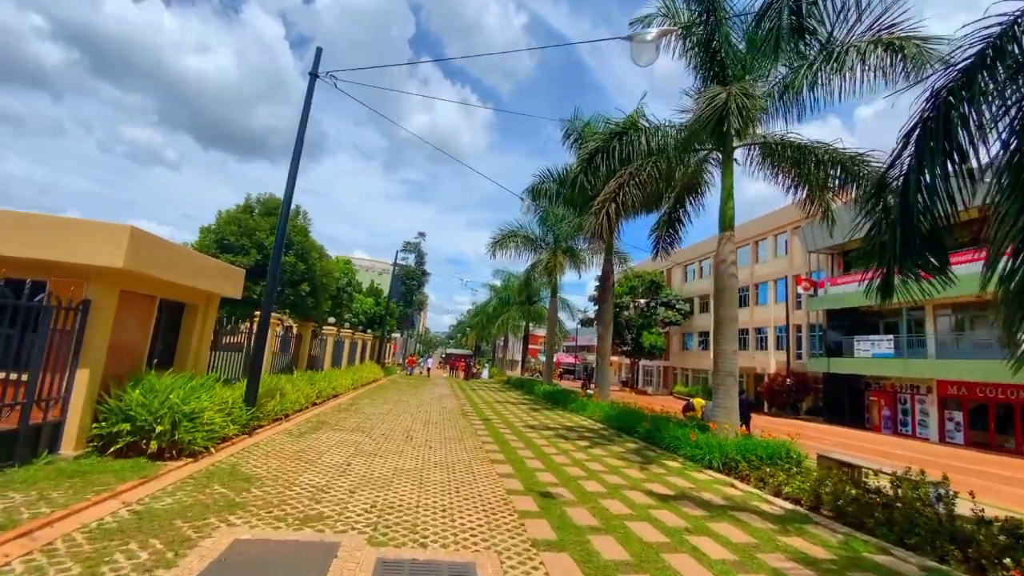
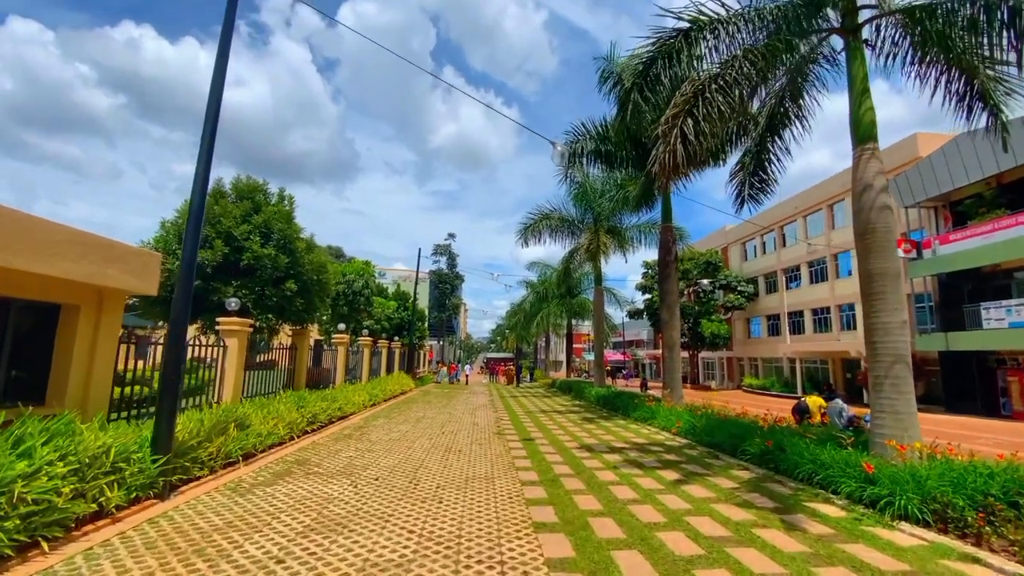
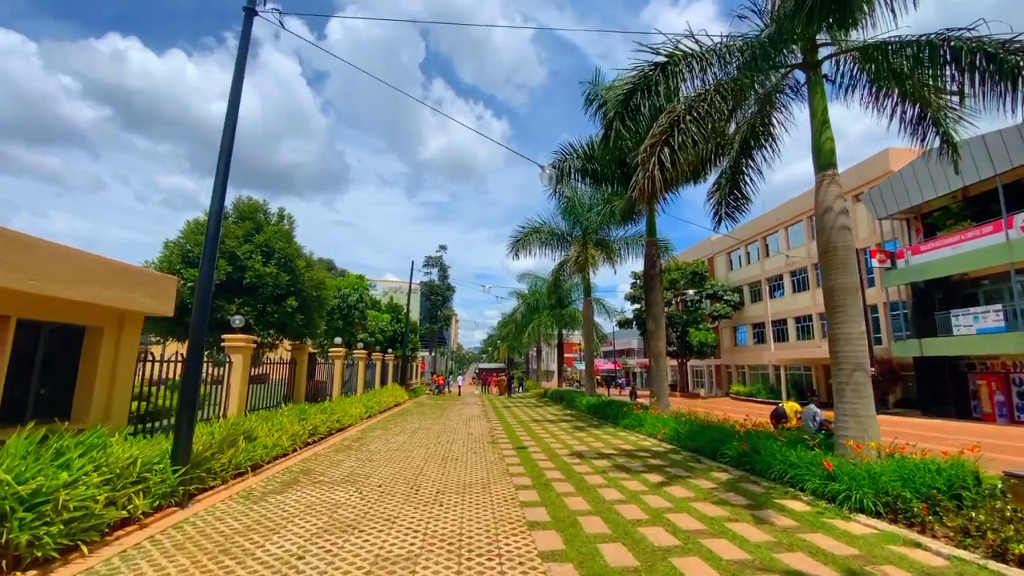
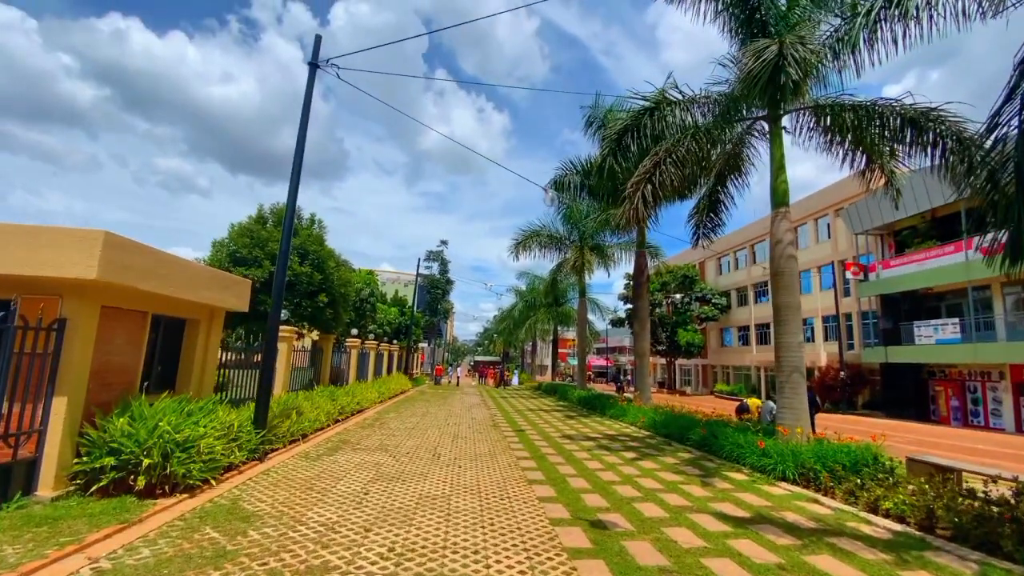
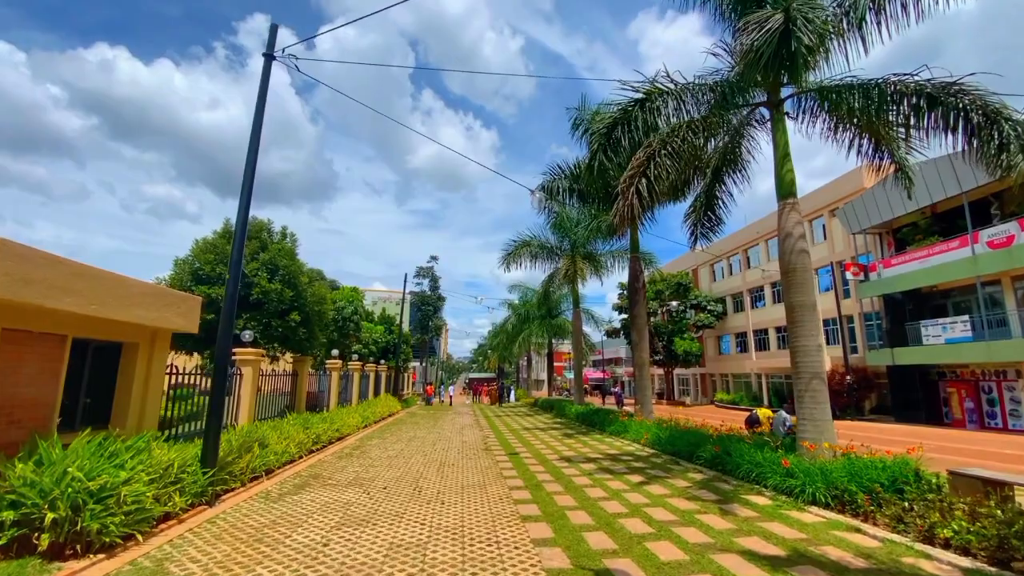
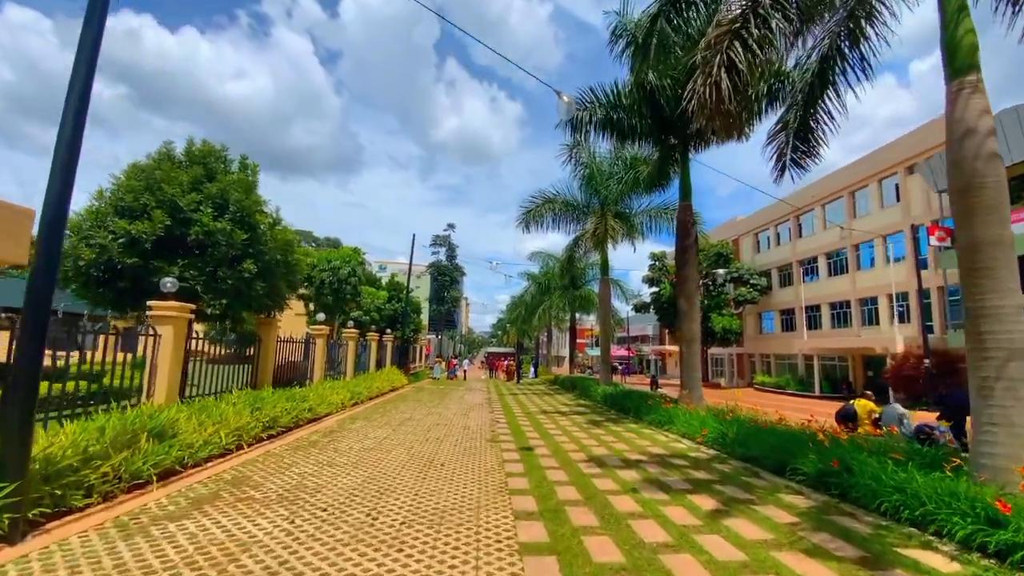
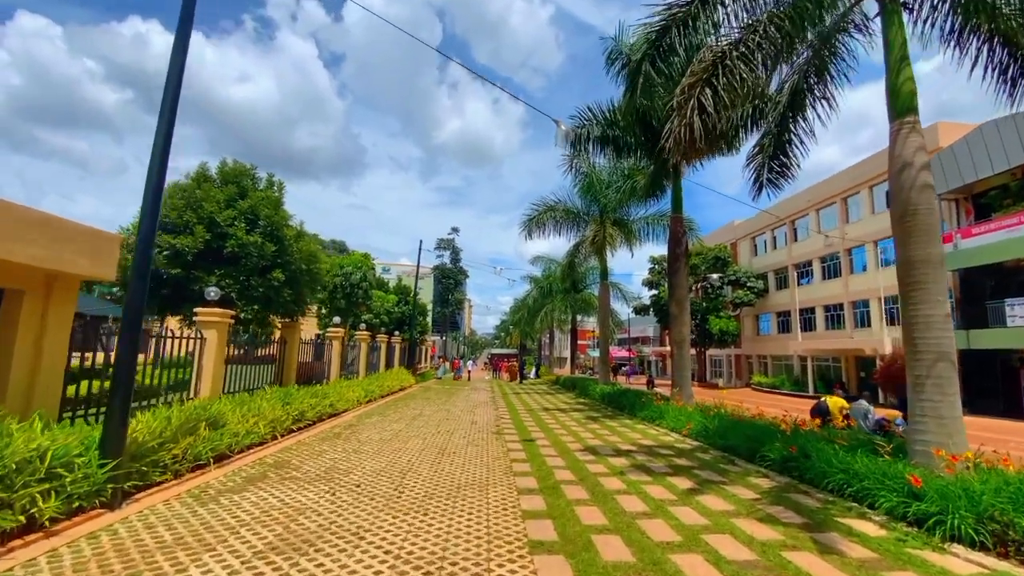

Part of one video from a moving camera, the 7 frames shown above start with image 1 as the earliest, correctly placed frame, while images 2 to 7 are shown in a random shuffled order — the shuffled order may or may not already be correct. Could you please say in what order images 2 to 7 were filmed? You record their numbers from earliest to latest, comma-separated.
4, 5, 3, 2, 7, 6
